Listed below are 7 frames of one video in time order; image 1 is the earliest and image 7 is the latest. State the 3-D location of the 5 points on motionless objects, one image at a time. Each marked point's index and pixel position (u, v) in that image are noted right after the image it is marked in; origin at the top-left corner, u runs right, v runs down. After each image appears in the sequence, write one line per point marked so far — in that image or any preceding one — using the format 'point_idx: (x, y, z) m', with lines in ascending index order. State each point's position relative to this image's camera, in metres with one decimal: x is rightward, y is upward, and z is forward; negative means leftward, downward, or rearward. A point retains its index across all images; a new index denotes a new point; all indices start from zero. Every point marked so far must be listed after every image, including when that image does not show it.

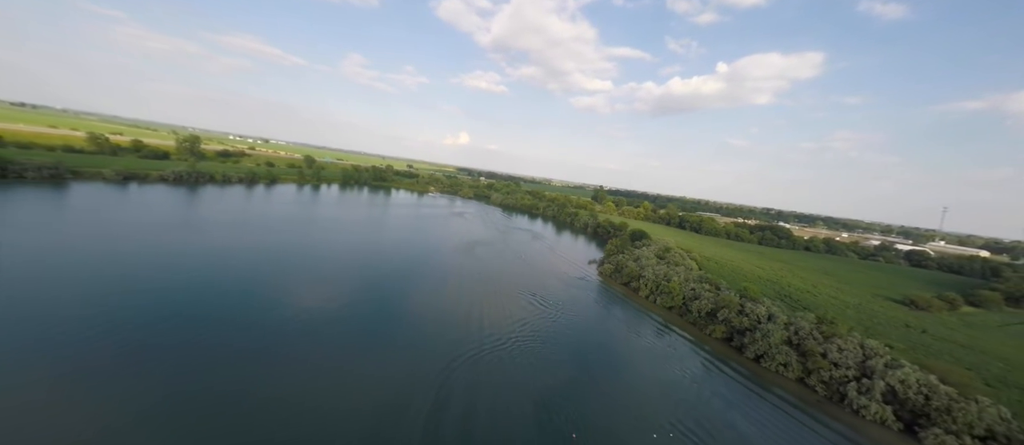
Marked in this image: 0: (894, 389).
0: (+9.7, -4.3, +9.3) m
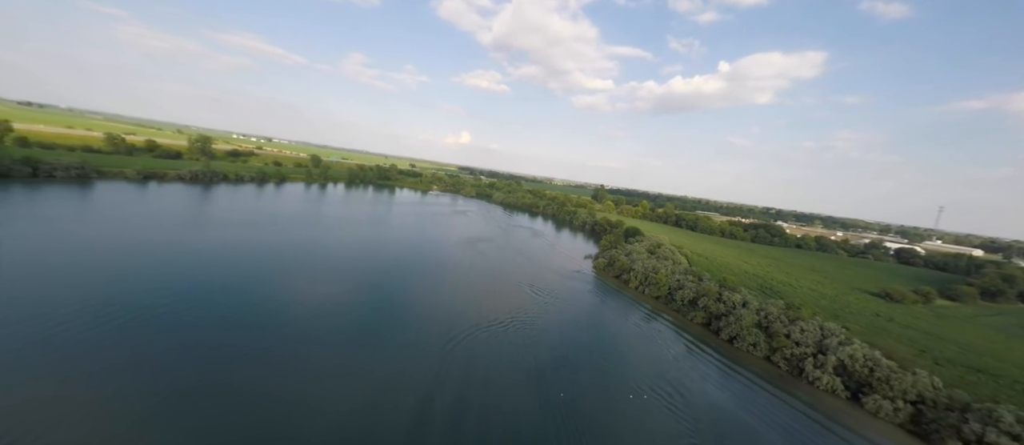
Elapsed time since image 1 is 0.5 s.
0: (+9.8, -4.2, +10.6) m
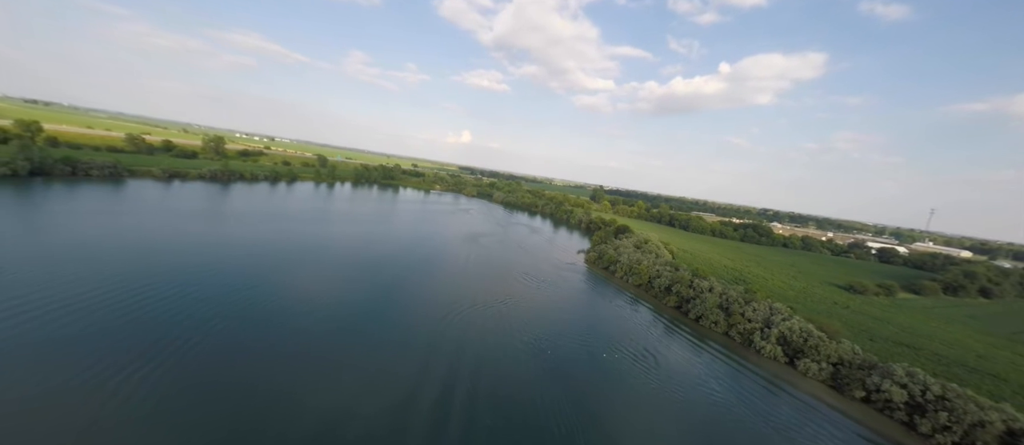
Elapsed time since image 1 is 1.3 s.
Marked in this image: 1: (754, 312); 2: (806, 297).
0: (+9.7, -4.0, +12.8) m
1: (+9.4, -3.4, +13.9) m
2: (+15.8, -4.0, +19.1) m
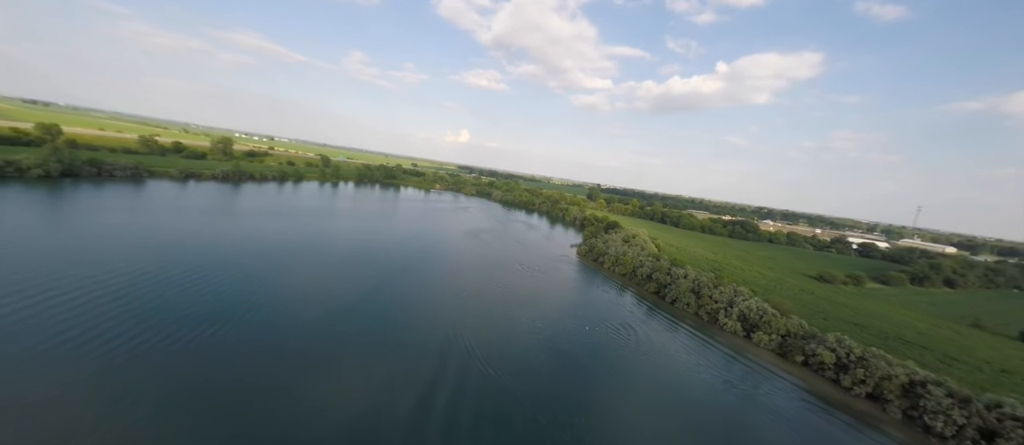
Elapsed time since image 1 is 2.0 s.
0: (+9.6, -3.8, +14.9) m
1: (+9.3, -3.2, +16.0) m
2: (+15.7, -3.7, +21.2) m
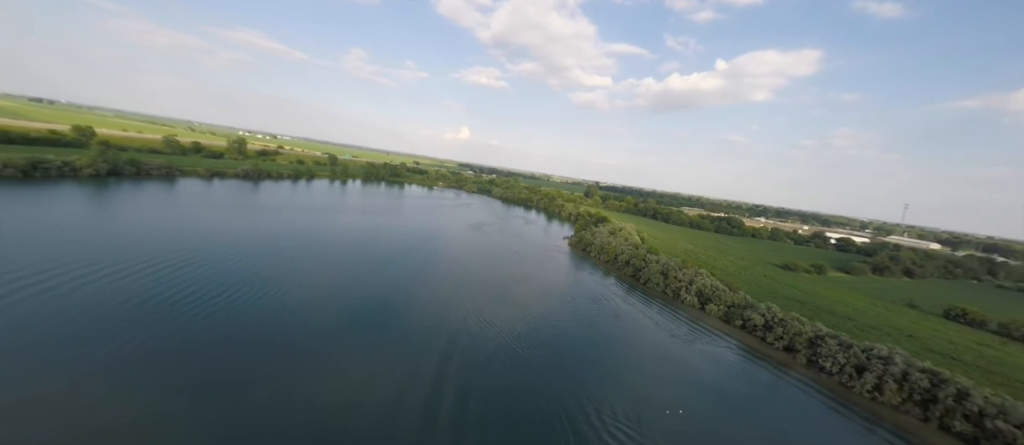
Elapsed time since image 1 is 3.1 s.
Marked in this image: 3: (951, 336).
0: (+9.5, -3.4, +17.9) m
1: (+9.2, -2.8, +19.1) m
2: (+15.6, -3.3, +24.2) m
3: (+20.5, -5.3, +16.7) m
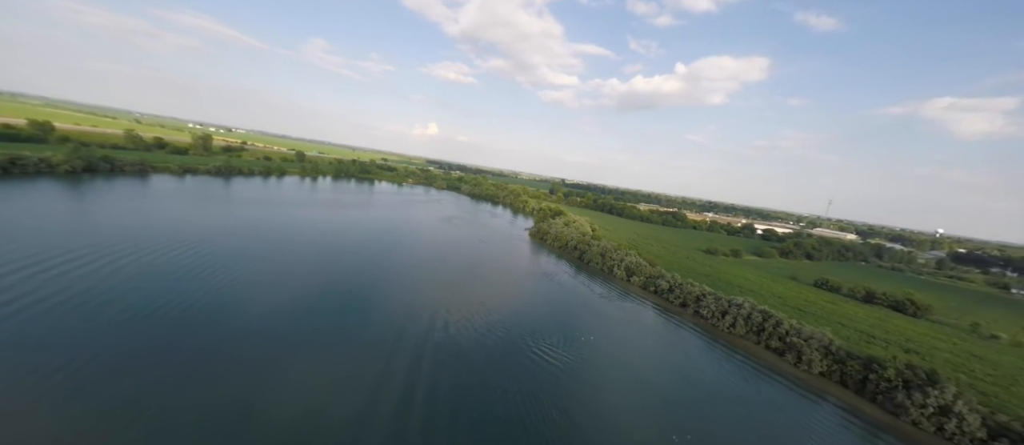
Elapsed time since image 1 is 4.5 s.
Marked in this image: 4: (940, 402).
0: (+7.4, -2.8, +22.6) m
1: (+7.0, -2.2, +23.6) m
2: (+12.9, -2.5, +29.4) m
3: (+18.5, -4.7, +22.3) m
4: (+12.9, -5.4, +10.9) m
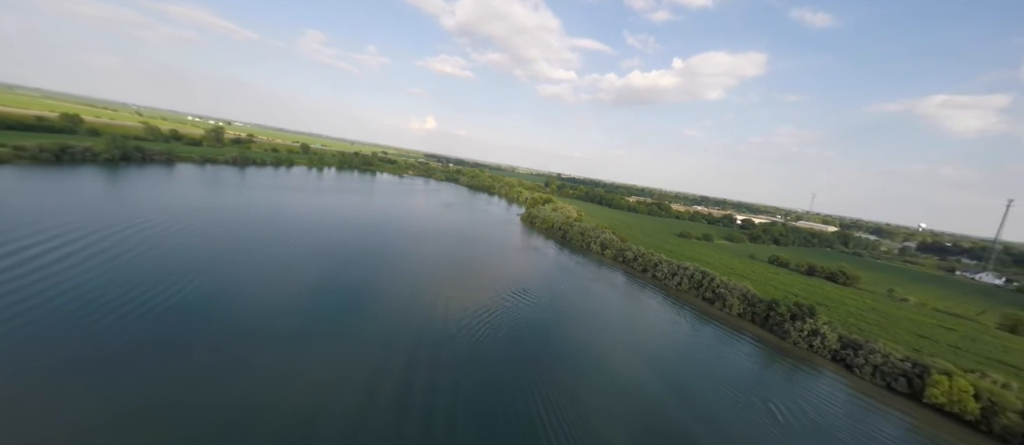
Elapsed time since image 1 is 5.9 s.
0: (+6.8, -1.5, +26.4) m
1: (+6.4, -0.9, +27.4) m
2: (+12.3, -1.2, +33.2) m
3: (+17.9, -3.4, +26.2) m
4: (+12.4, -4.3, +14.8) m
